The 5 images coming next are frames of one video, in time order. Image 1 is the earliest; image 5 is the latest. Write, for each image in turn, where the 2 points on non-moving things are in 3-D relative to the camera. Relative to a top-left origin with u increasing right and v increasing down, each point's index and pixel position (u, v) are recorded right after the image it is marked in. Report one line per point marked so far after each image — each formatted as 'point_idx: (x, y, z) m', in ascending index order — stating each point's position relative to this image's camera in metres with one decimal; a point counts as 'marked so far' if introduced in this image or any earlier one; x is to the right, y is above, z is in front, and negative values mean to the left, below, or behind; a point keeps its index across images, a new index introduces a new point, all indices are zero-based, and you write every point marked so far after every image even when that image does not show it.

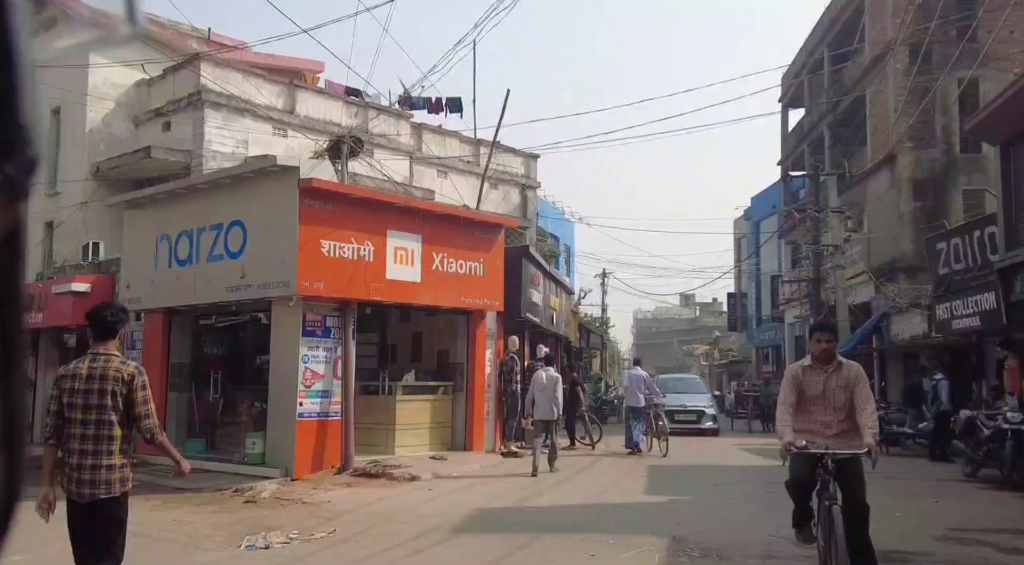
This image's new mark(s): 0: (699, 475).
0: (+2.5, -2.6, +11.8) m
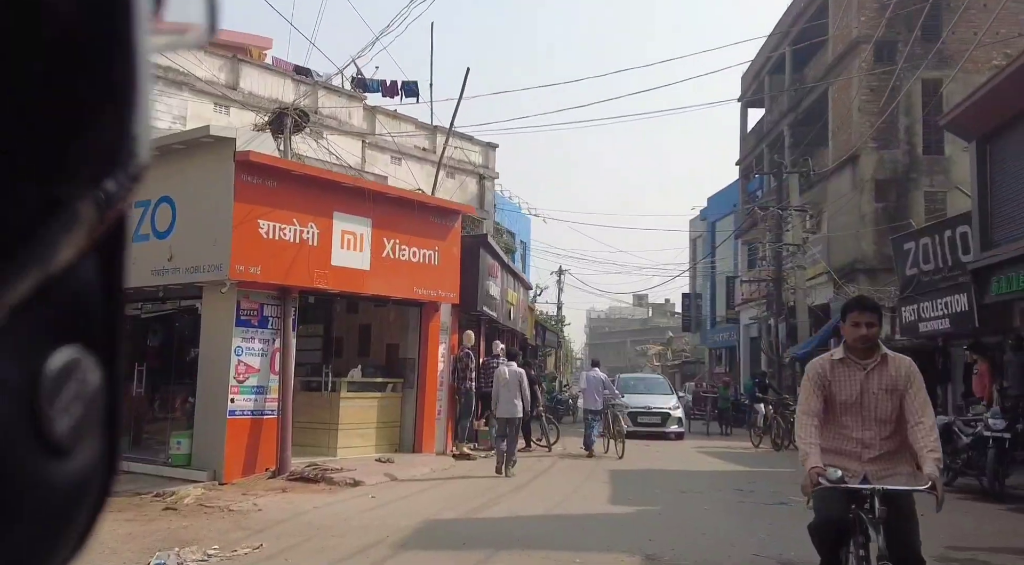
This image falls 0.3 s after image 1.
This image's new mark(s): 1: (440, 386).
0: (+1.9, -2.5, +11.0) m
1: (-1.1, -1.6, +13.5) m
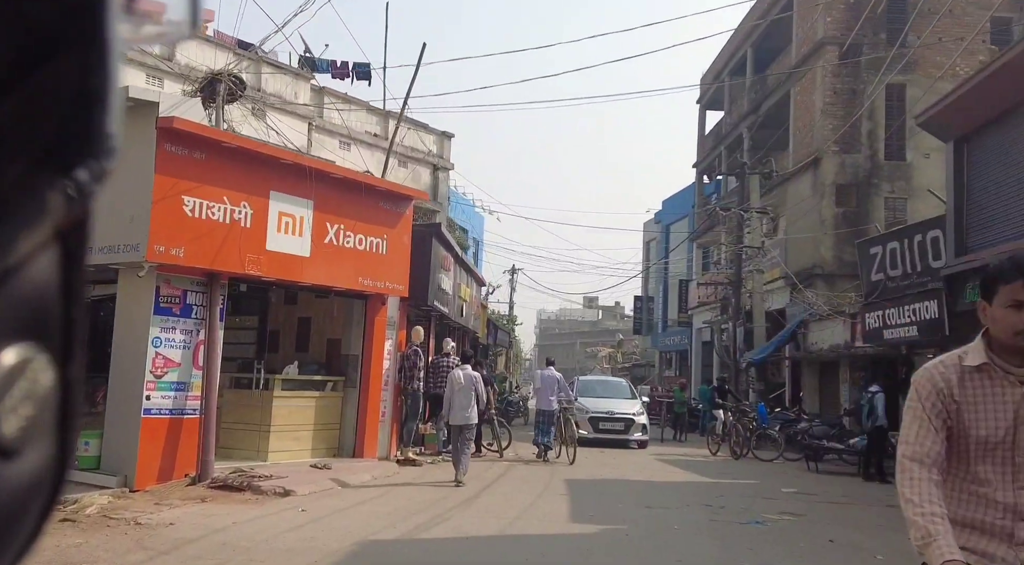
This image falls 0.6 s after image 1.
0: (+1.3, -2.4, +10.2) m
1: (-1.8, -1.5, +12.5) m
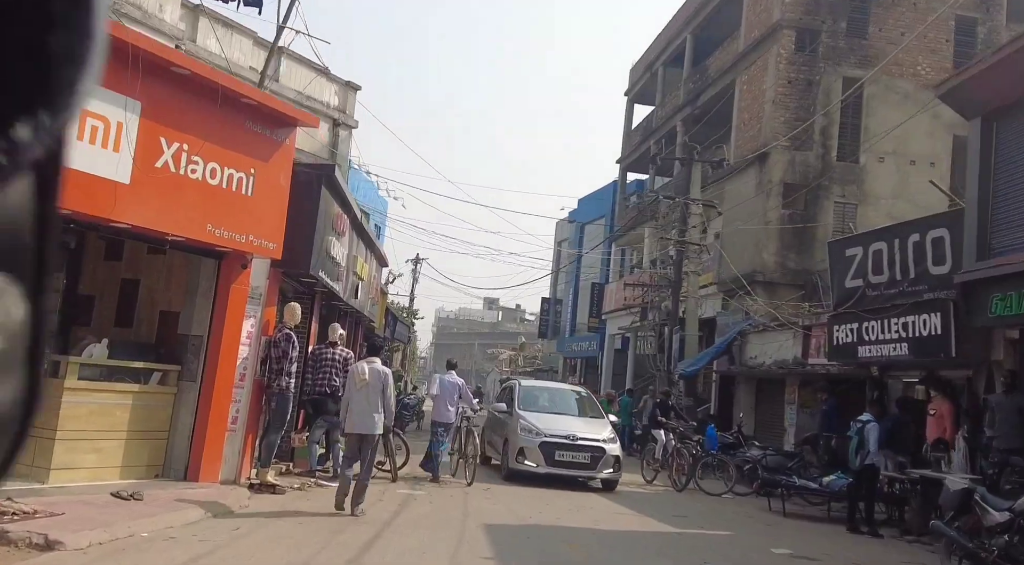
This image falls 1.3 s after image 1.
0: (+0.5, -2.2, +7.1) m
1: (-2.8, -1.0, +9.1) m
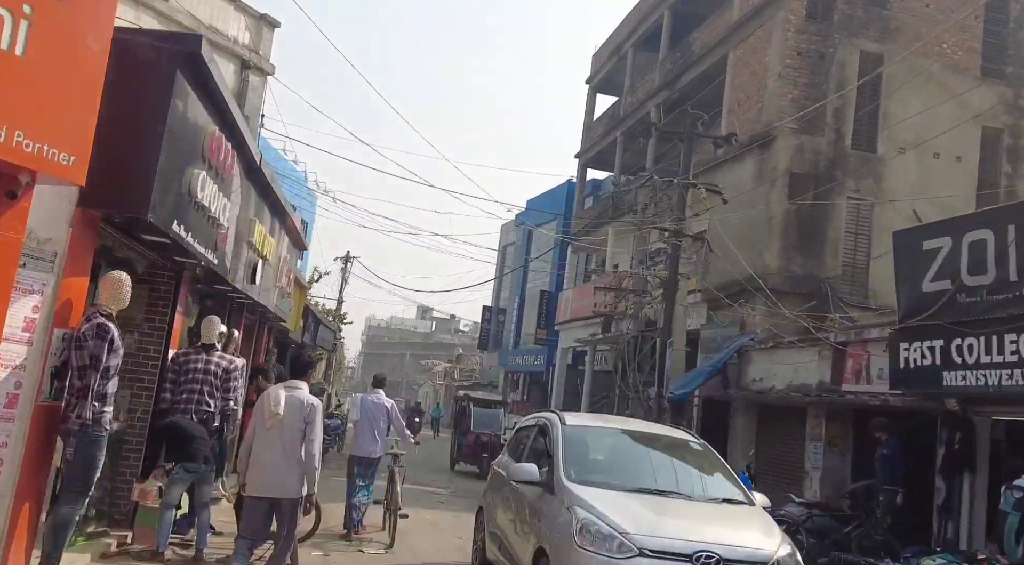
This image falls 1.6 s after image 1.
0: (+0.5, -2.0, +3.1) m
1: (-2.8, -0.7, +4.9) m
